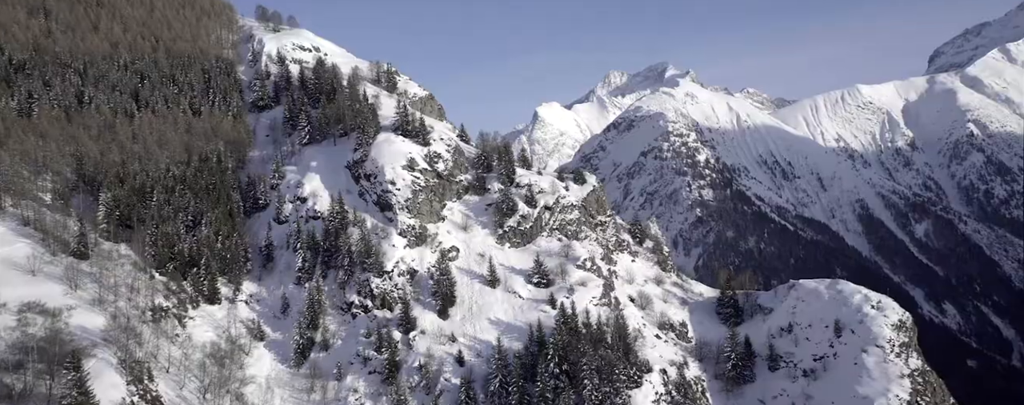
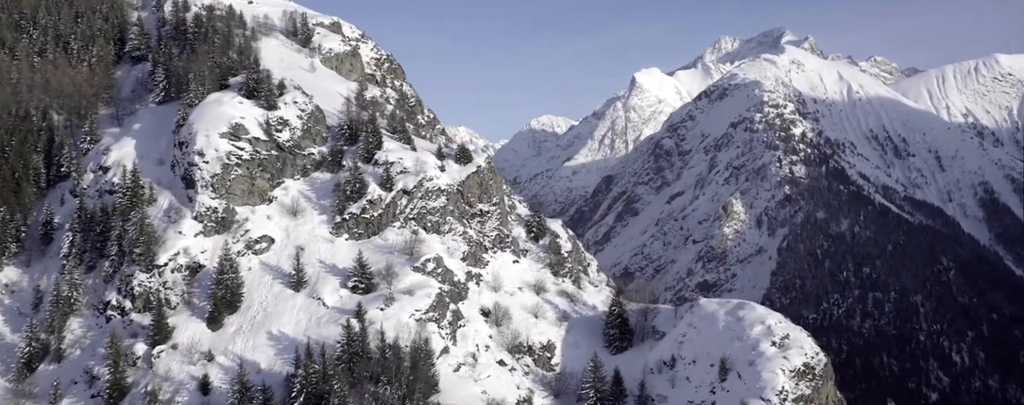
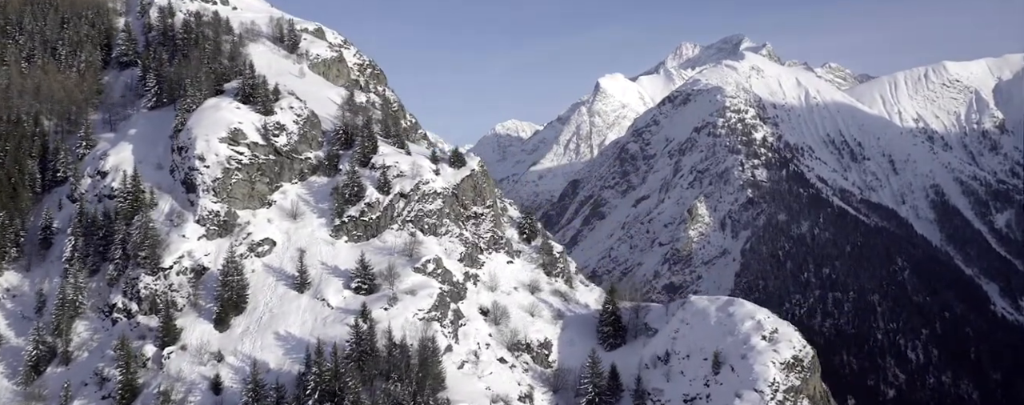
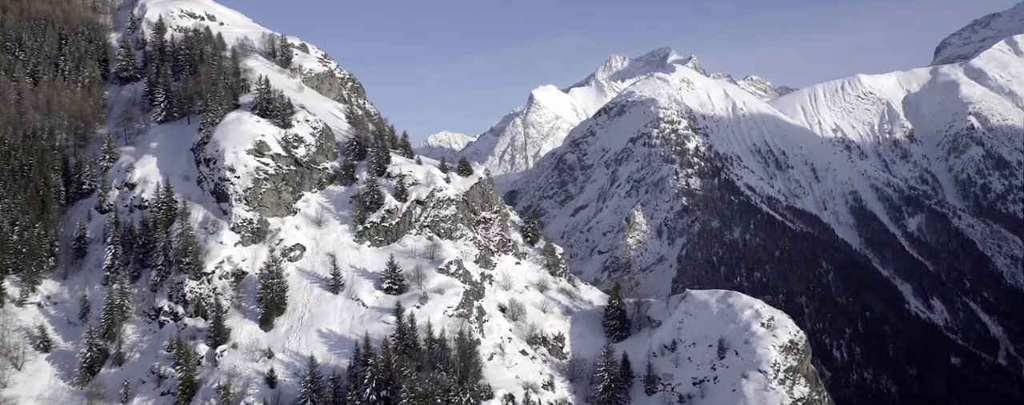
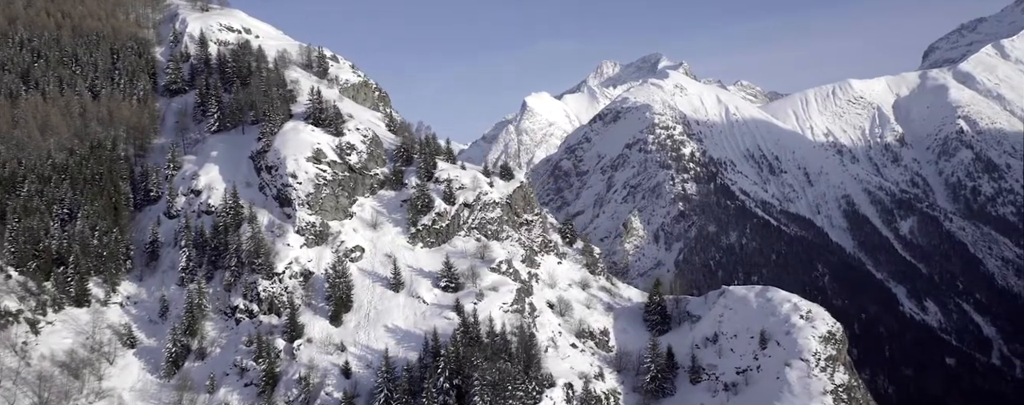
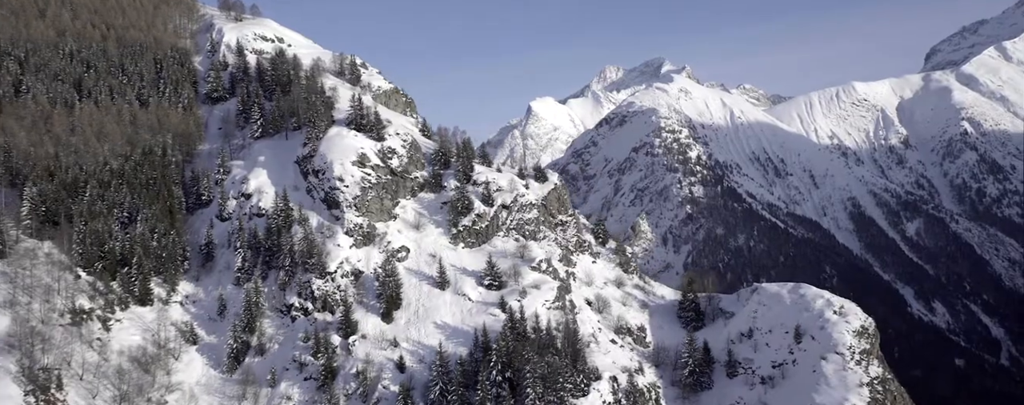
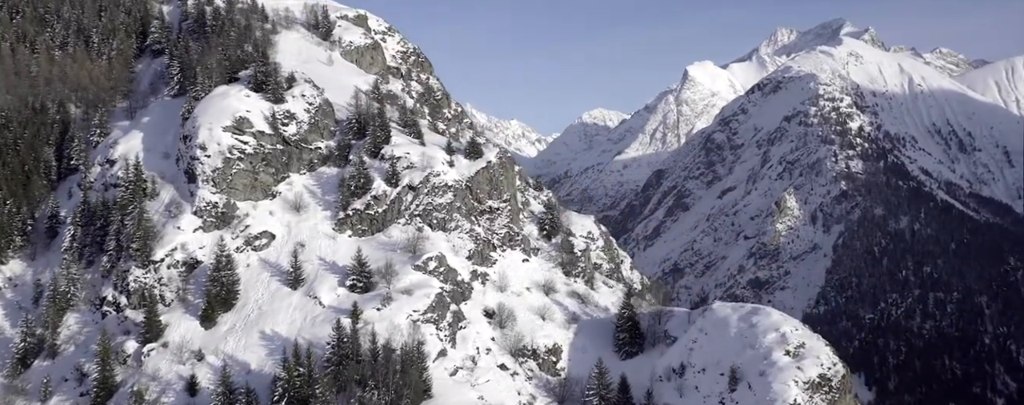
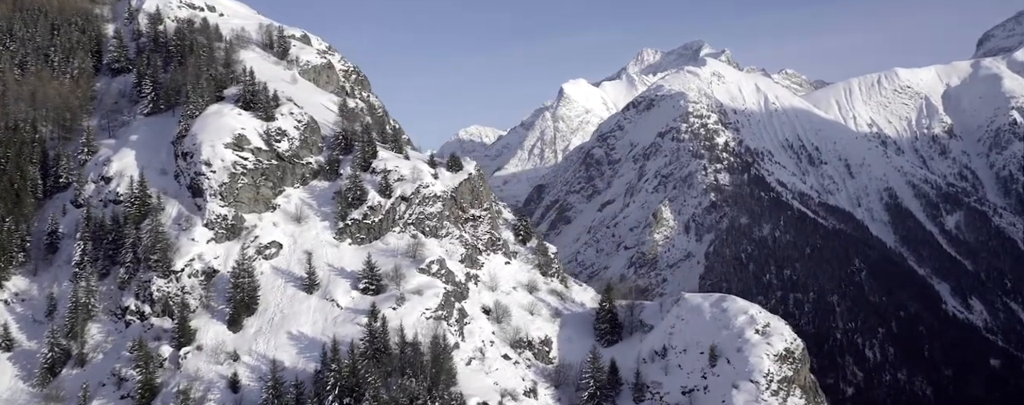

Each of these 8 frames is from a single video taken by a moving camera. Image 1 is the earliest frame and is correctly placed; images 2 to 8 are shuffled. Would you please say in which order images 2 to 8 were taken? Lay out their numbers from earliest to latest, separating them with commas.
6, 5, 4, 8, 3, 2, 7
